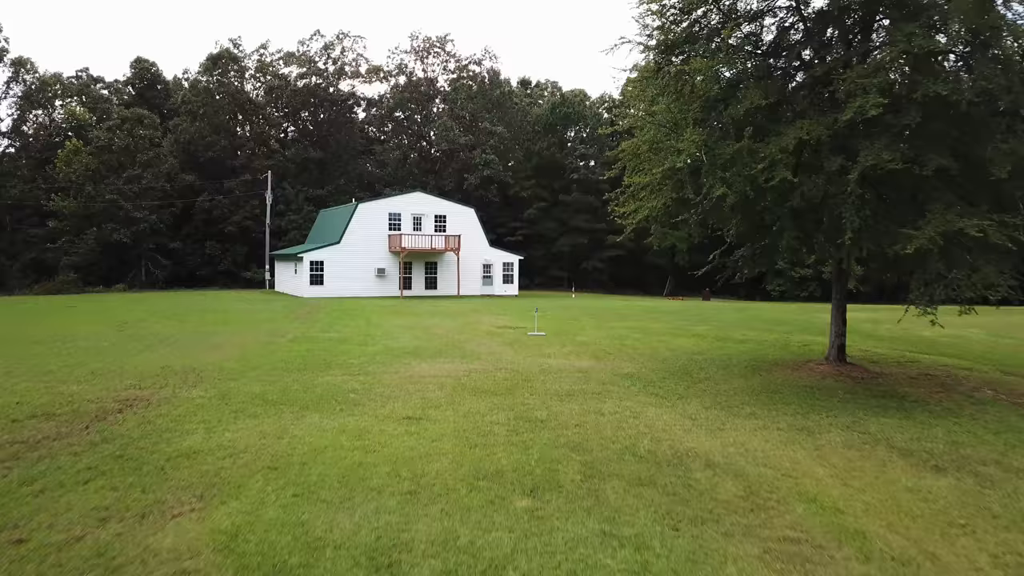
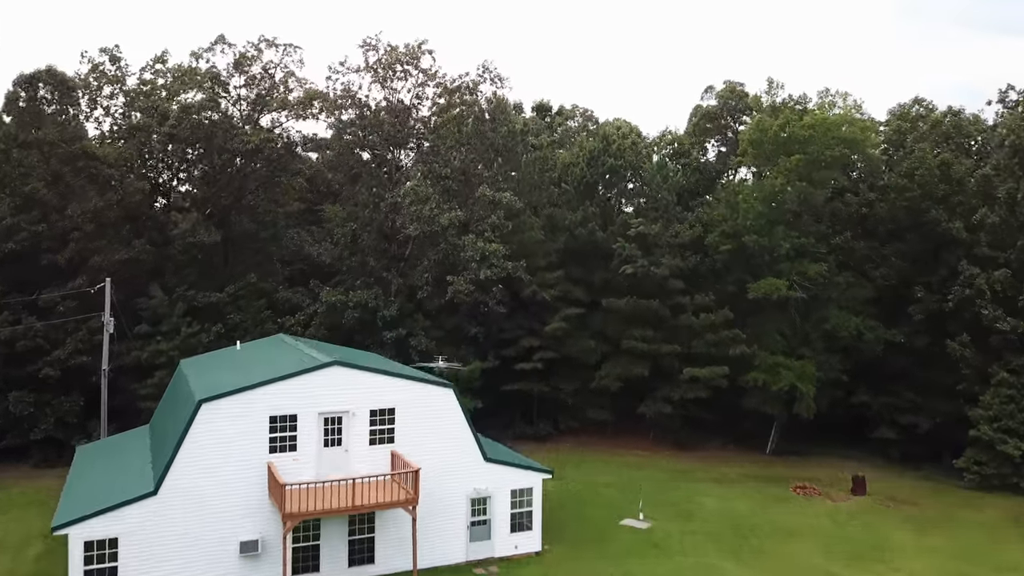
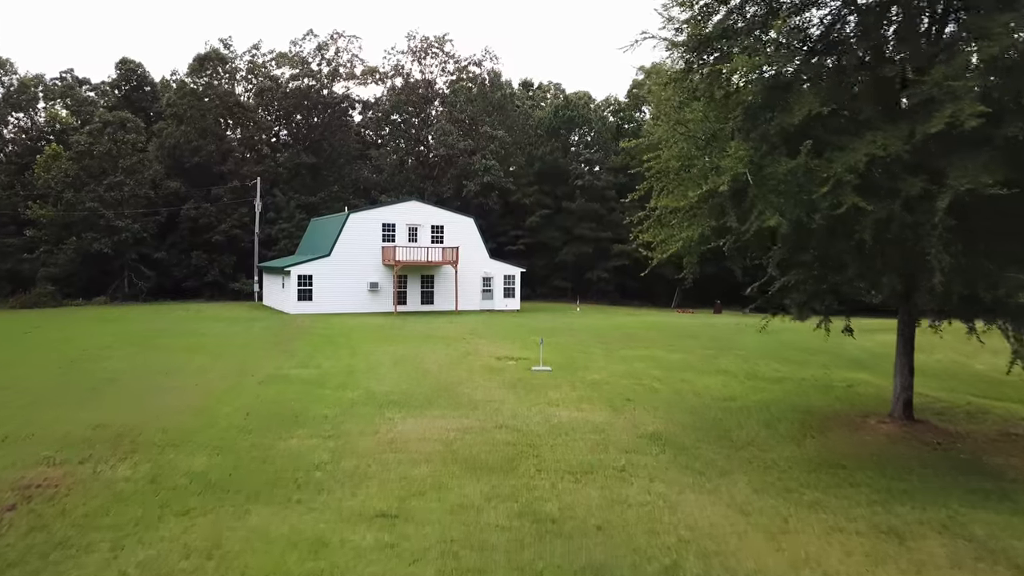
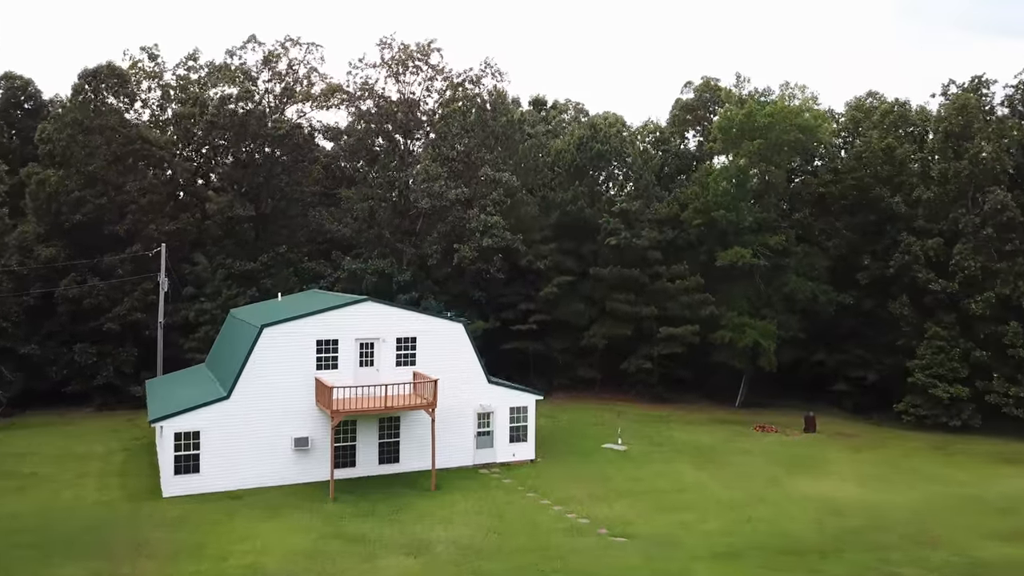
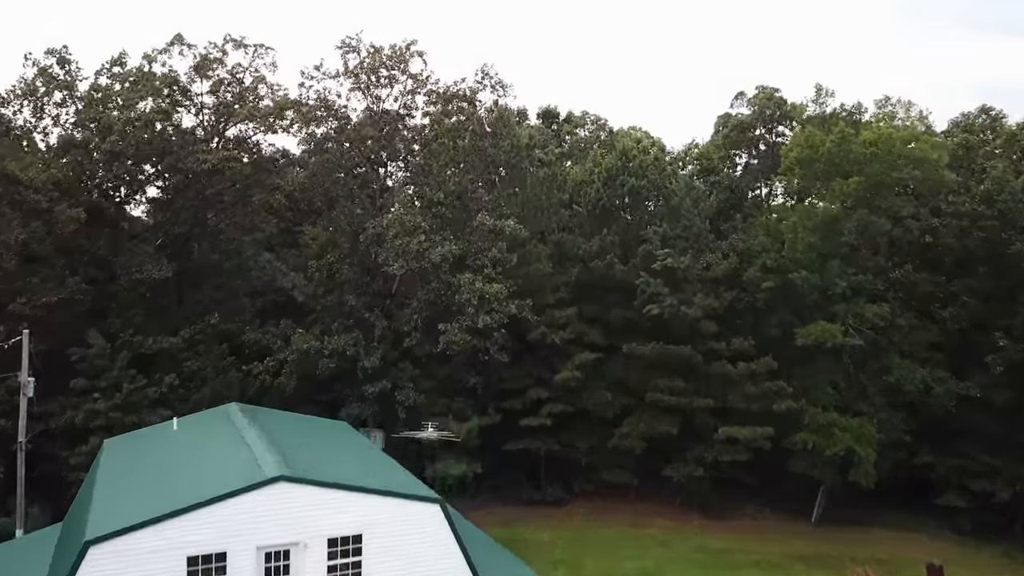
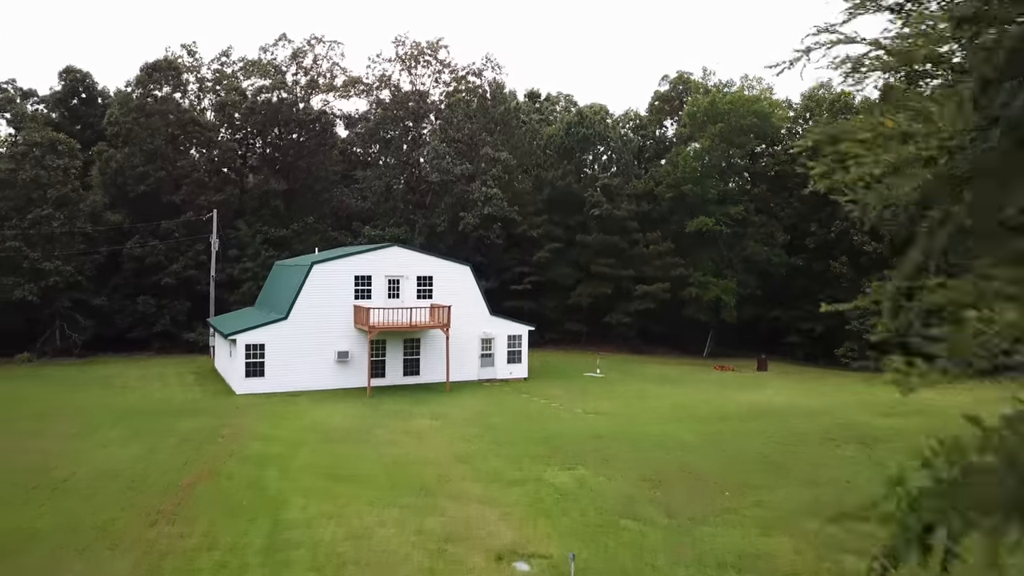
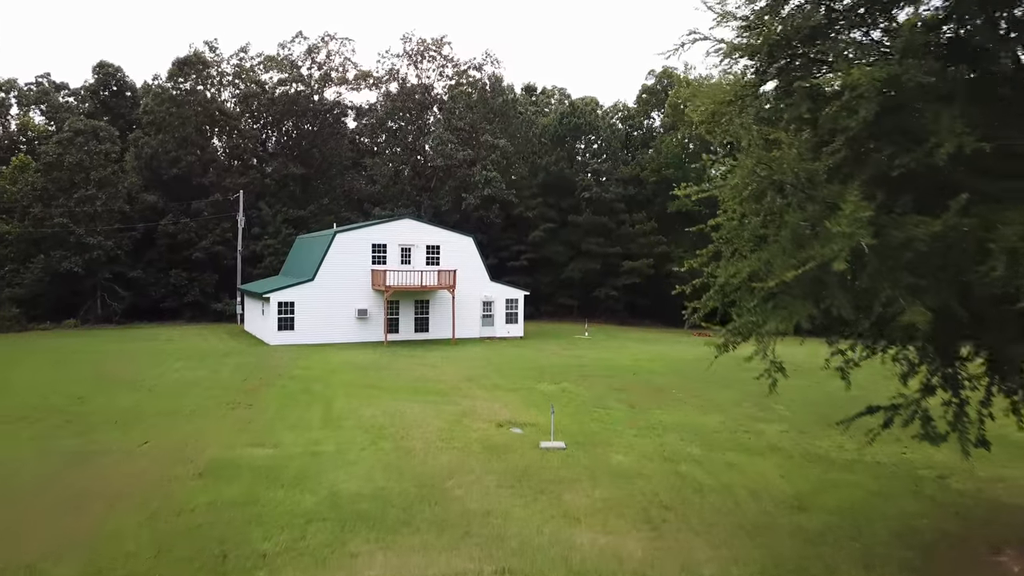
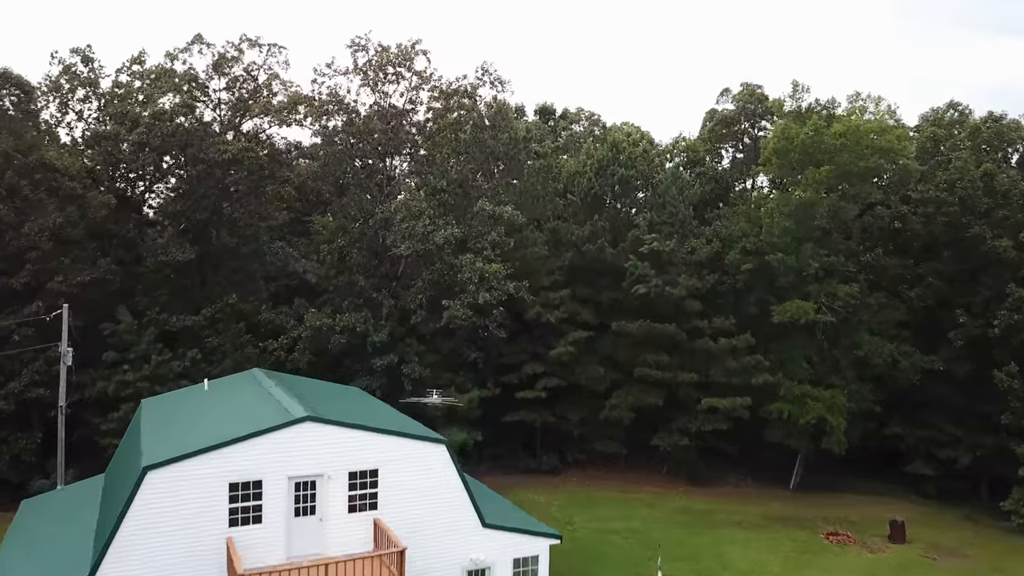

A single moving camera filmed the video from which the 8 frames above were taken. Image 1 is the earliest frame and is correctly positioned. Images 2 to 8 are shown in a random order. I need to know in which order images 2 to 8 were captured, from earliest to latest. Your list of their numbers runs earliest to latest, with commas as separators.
3, 7, 6, 4, 2, 8, 5
